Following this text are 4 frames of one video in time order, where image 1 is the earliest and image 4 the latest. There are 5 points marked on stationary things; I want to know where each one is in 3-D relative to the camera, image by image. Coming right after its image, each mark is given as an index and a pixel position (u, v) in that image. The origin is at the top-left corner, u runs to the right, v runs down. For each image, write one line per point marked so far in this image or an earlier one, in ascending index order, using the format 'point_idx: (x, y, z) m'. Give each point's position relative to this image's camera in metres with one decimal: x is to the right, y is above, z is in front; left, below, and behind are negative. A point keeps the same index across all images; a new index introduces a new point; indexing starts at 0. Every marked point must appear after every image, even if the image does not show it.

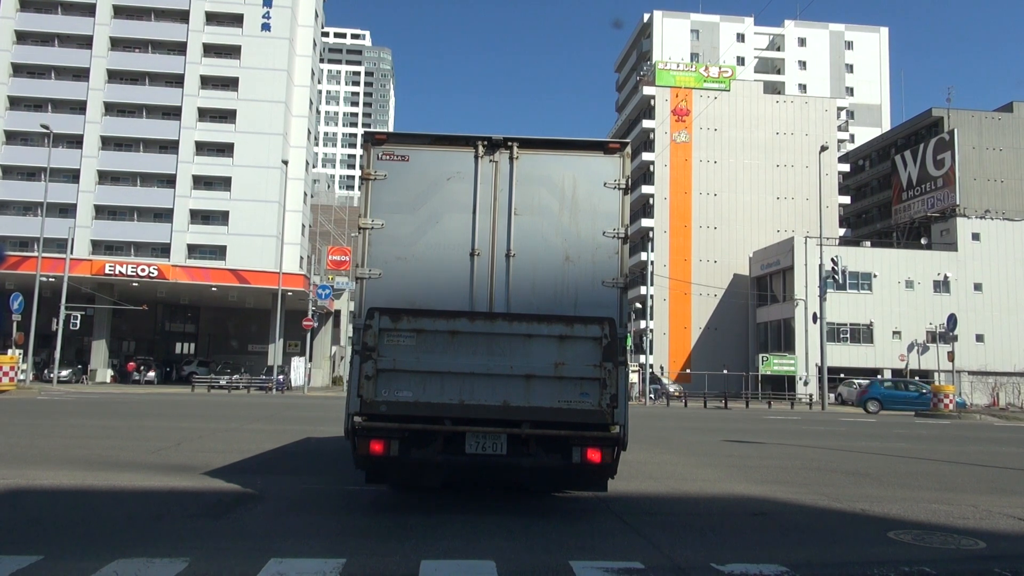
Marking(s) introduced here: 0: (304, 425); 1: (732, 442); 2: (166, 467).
0: (-4.4, -3.0, +16.5) m
1: (+4.4, -3.0, +15.0) m
2: (-4.5, -2.3, +9.8) m
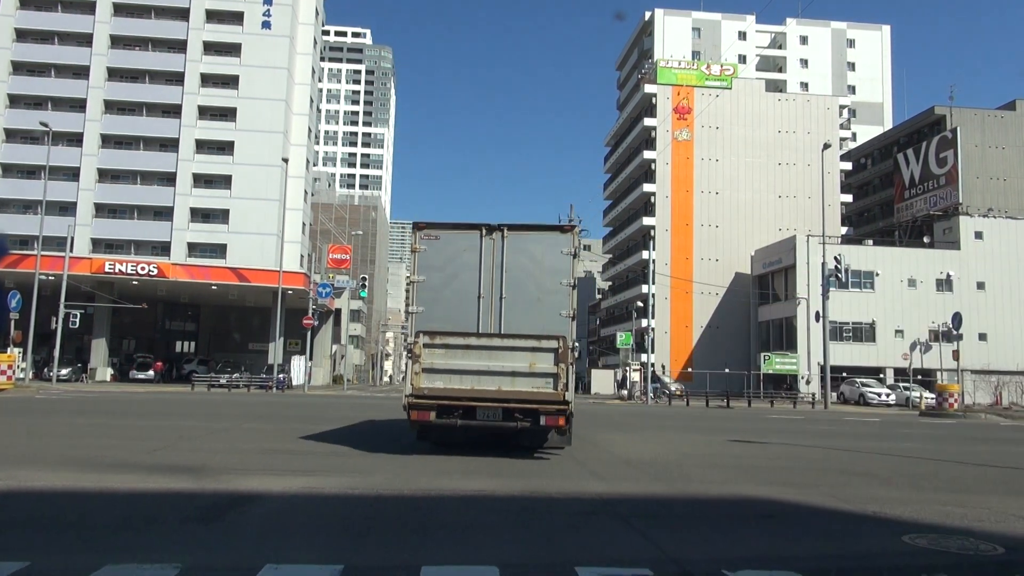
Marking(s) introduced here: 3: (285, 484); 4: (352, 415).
0: (-4.4, -2.9, +16.4) m
1: (+4.4, -3.0, +14.9) m
2: (-4.4, -2.3, +9.7) m
3: (-2.6, -2.2, +8.7) m
4: (-4.1, -3.3, +19.8) m
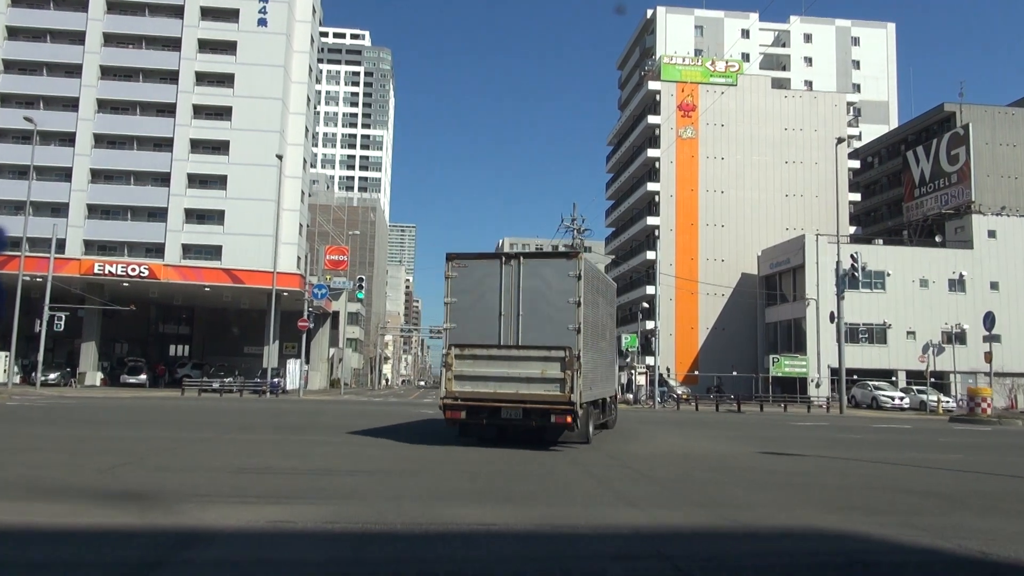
0: (-4.3, -2.9, +15.3) m
1: (+4.5, -3.0, +13.8) m
2: (-4.3, -2.2, +8.6) m
3: (-2.5, -2.2, +7.5) m
4: (-4.0, -3.3, +18.7) m
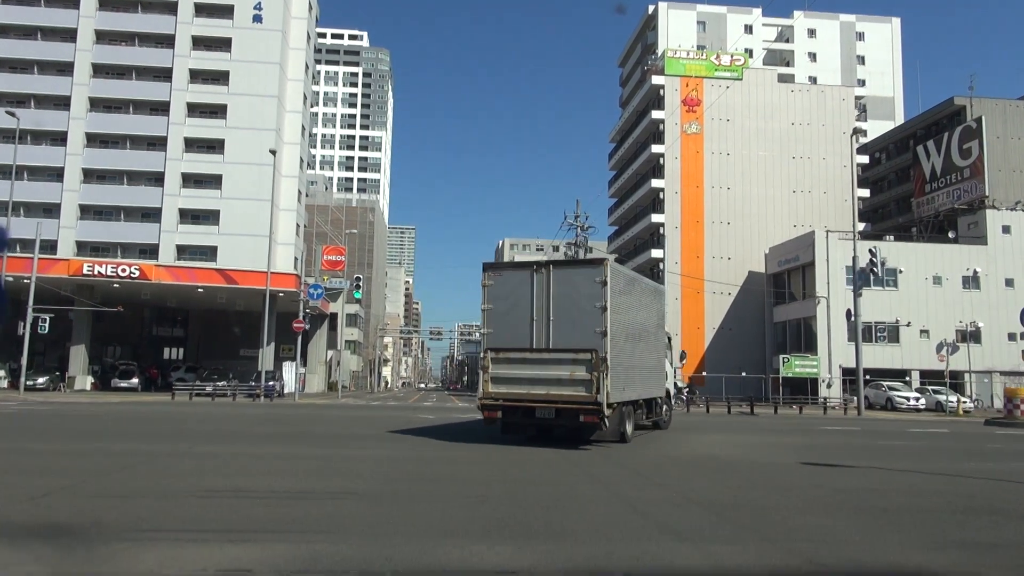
0: (-4.2, -2.8, +14.2) m
1: (+4.7, -2.9, +12.7) m
2: (-4.2, -2.2, +7.5) m
3: (-2.4, -2.1, +6.4) m
4: (-3.9, -3.2, +17.6) m
